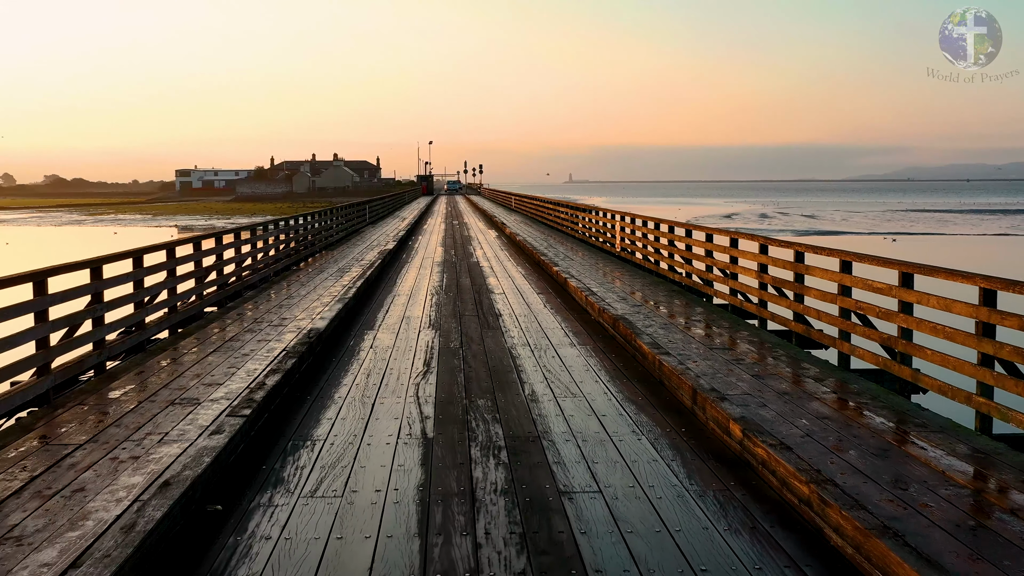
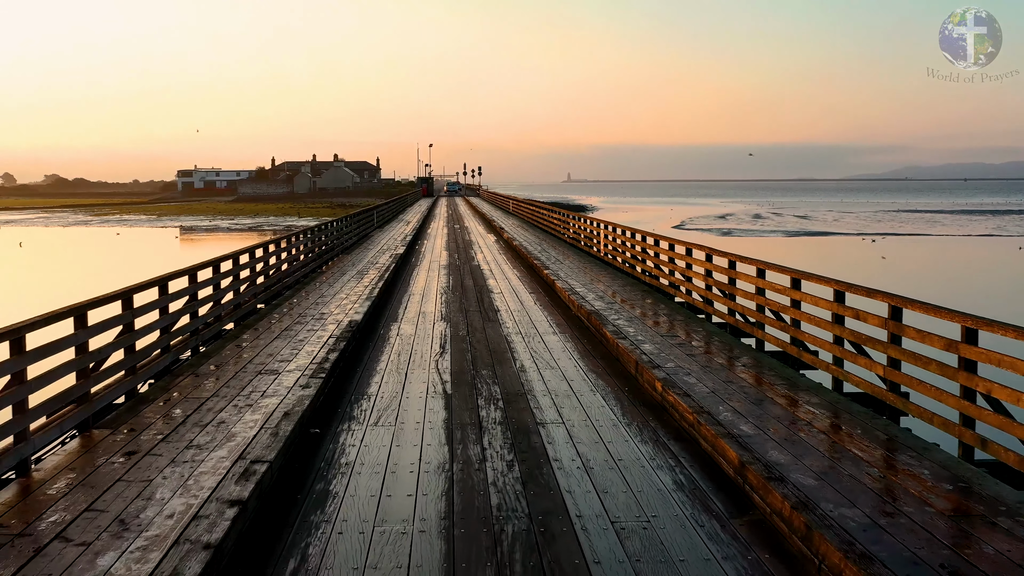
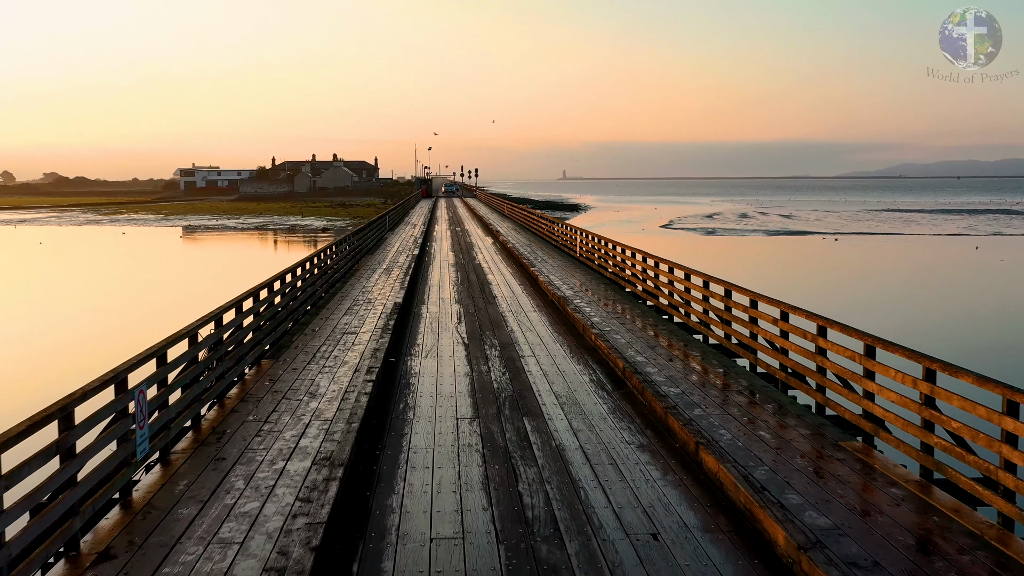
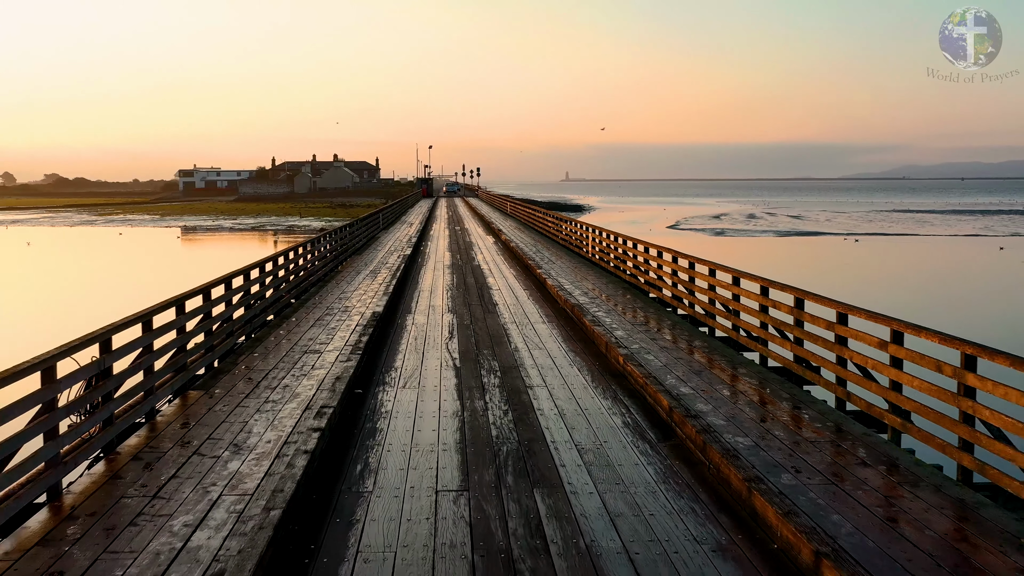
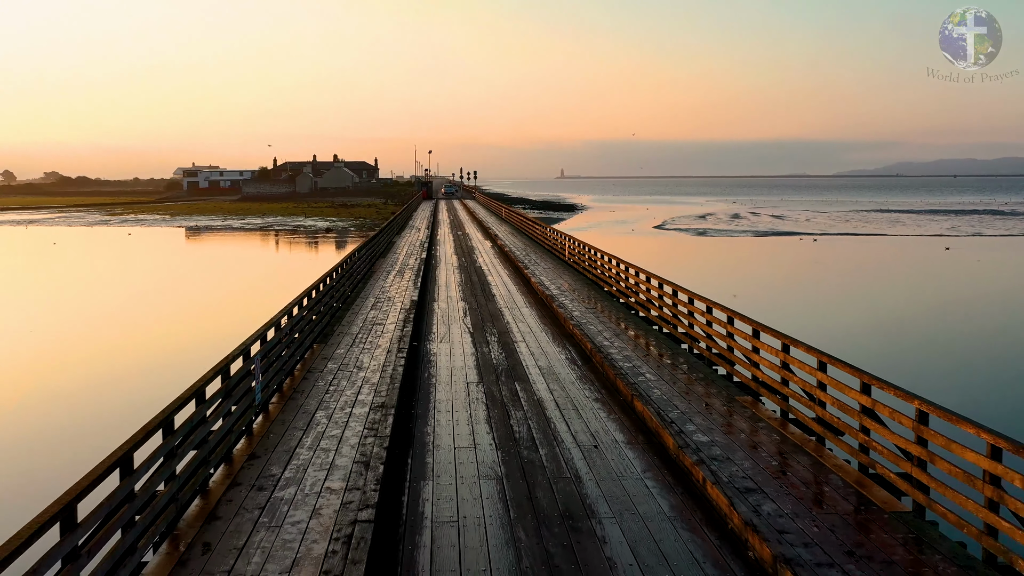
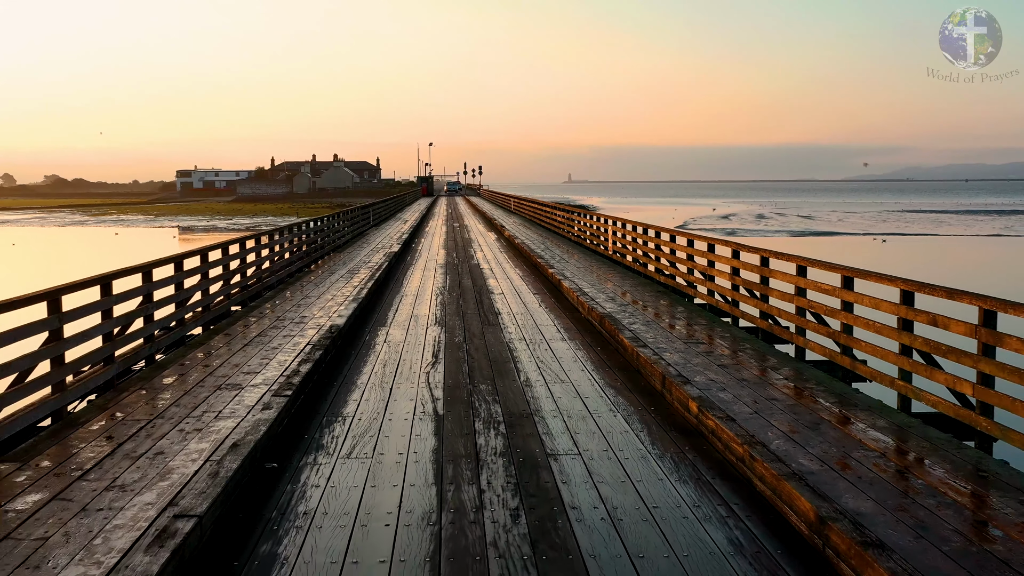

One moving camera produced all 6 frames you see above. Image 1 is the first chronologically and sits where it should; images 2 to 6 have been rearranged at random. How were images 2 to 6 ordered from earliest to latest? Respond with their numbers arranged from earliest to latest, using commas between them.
6, 2, 4, 3, 5
